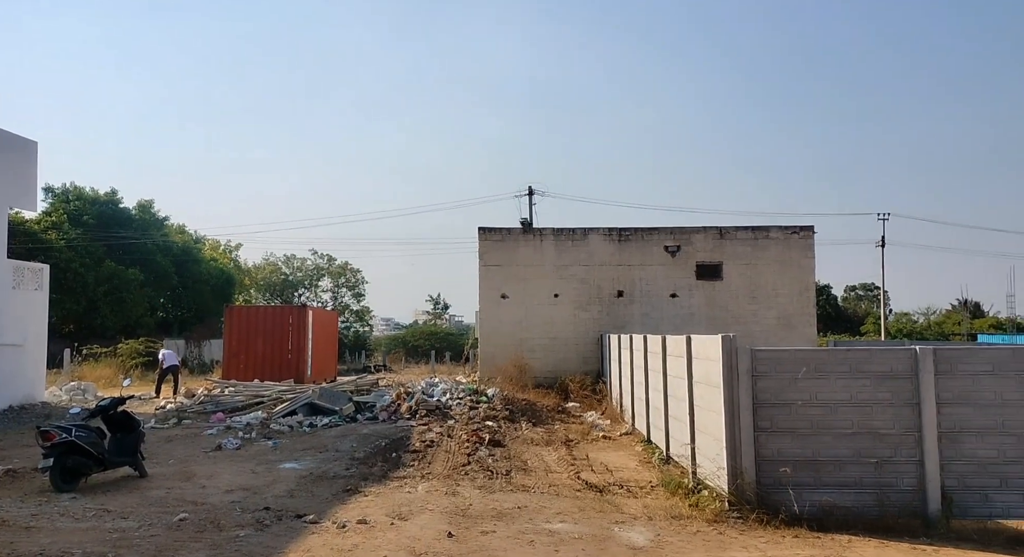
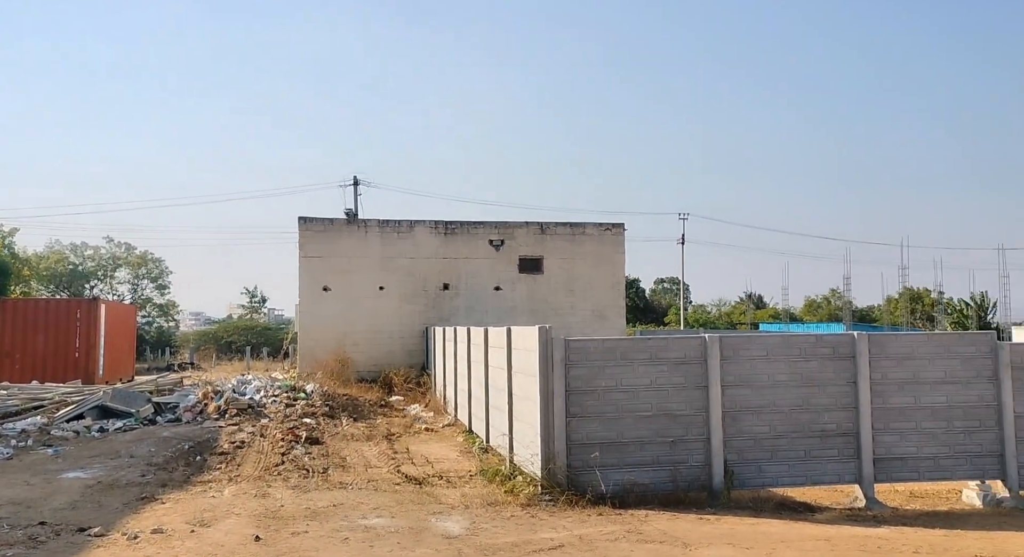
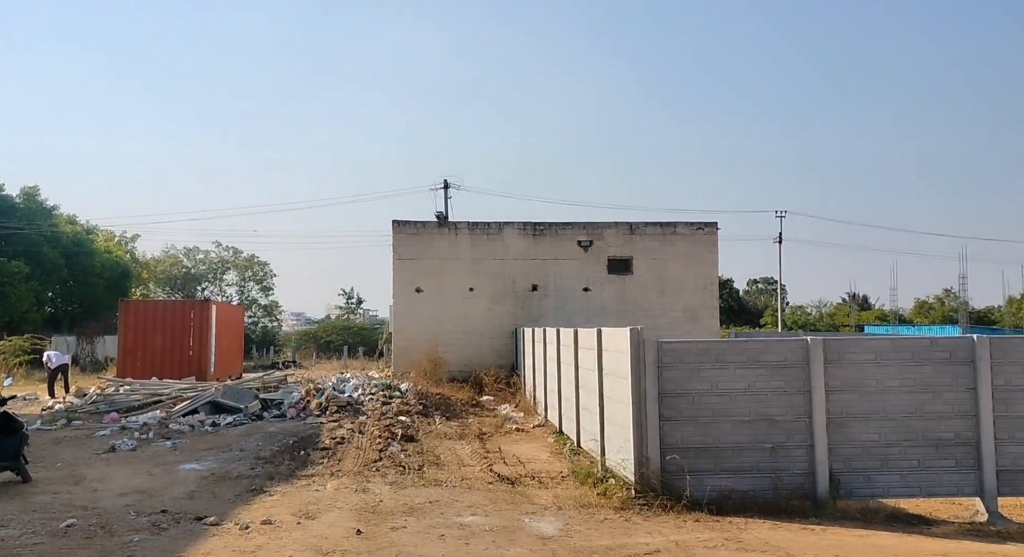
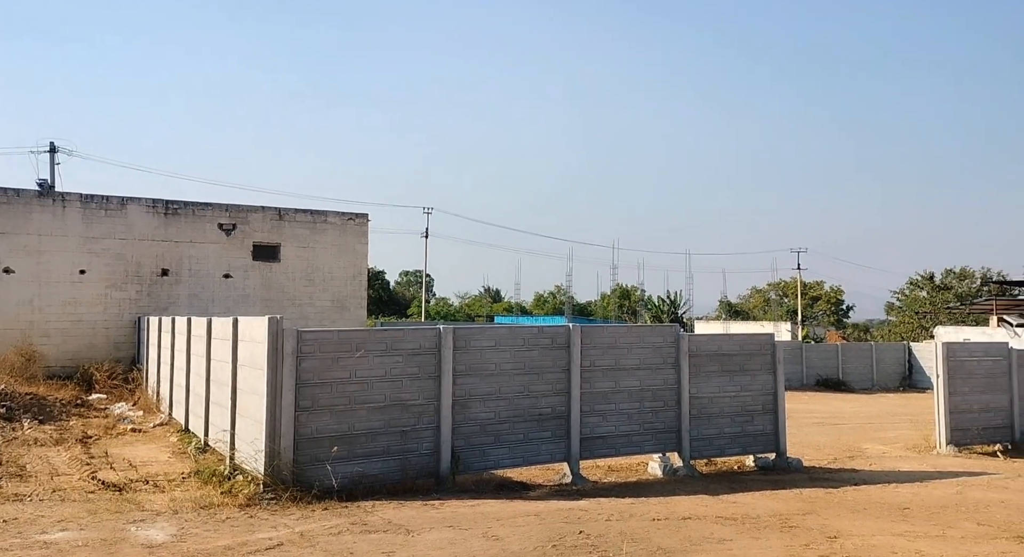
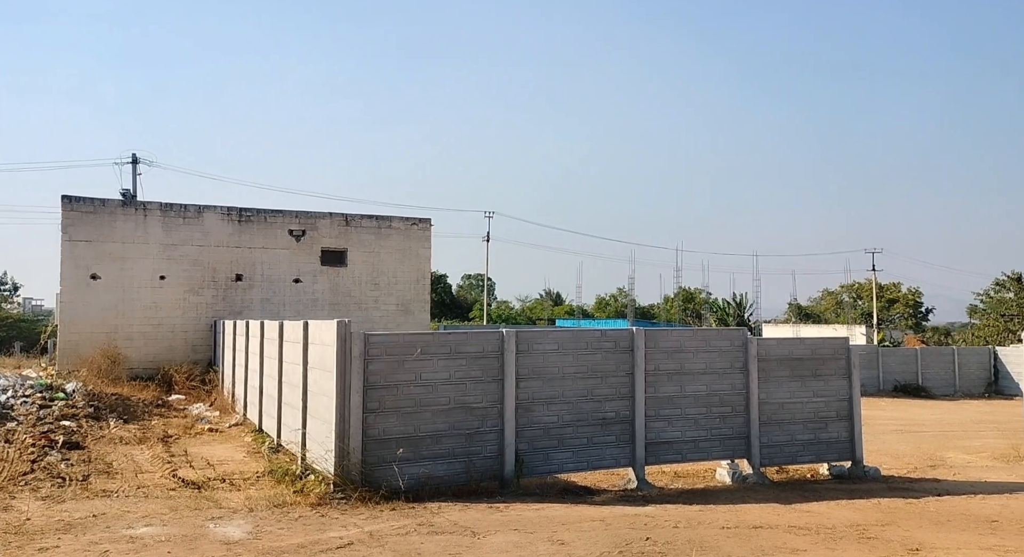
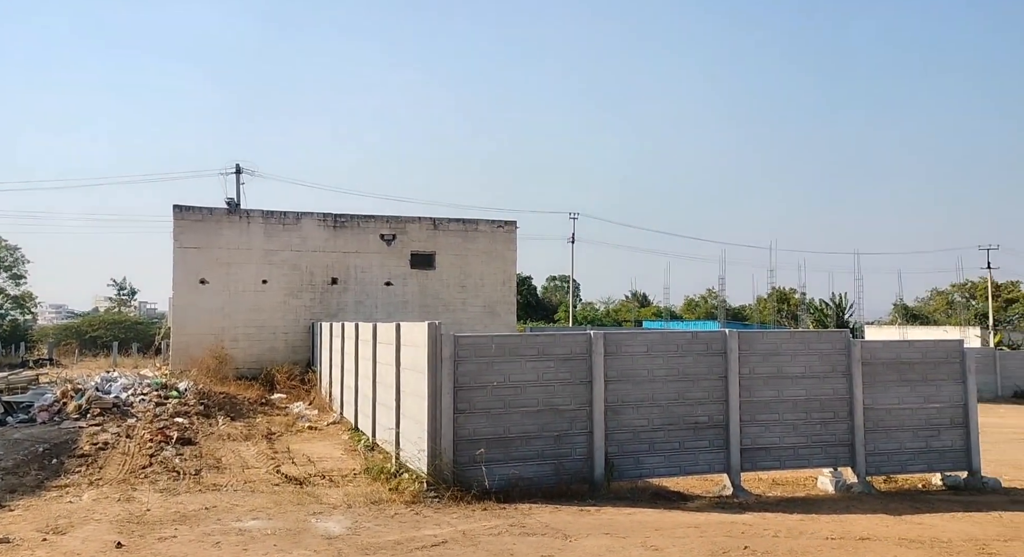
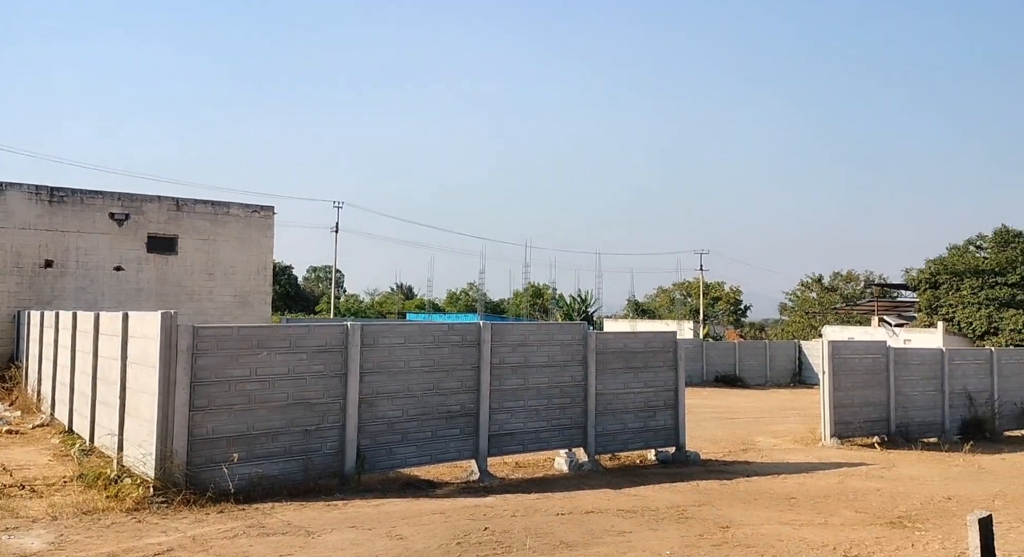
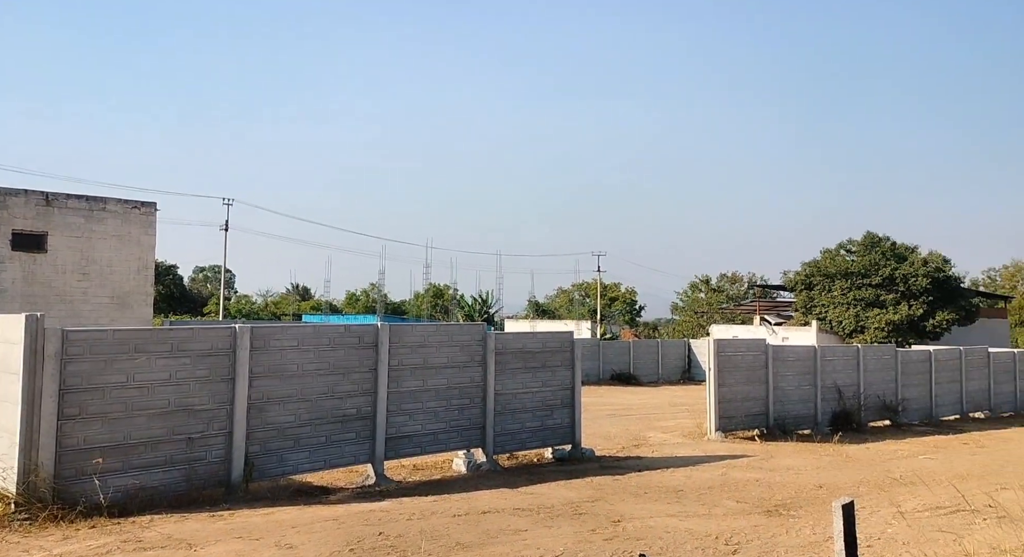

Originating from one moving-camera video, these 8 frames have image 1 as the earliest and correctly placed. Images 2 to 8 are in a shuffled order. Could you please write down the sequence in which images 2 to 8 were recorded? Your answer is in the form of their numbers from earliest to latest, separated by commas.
3, 2, 6, 5, 4, 7, 8
